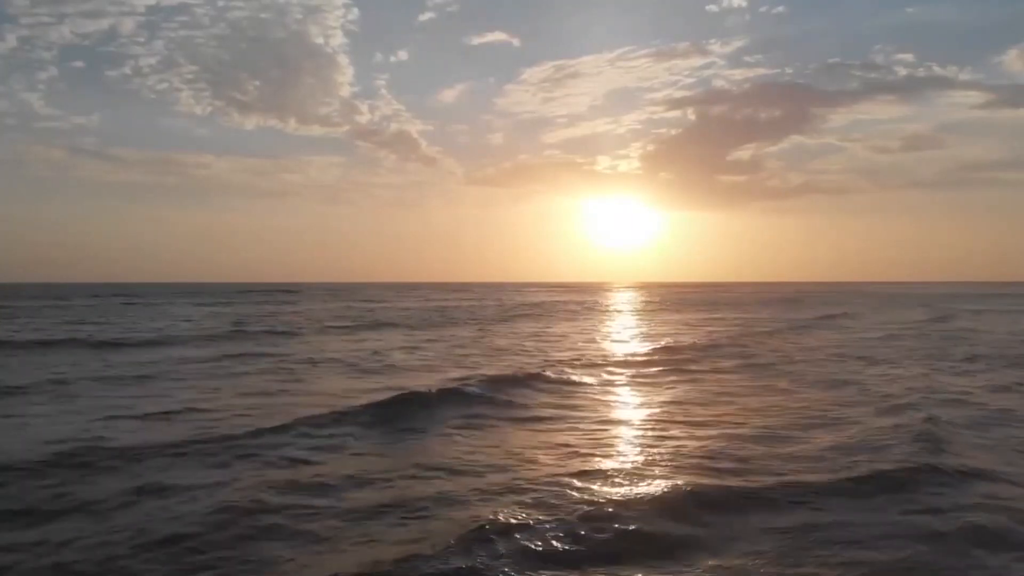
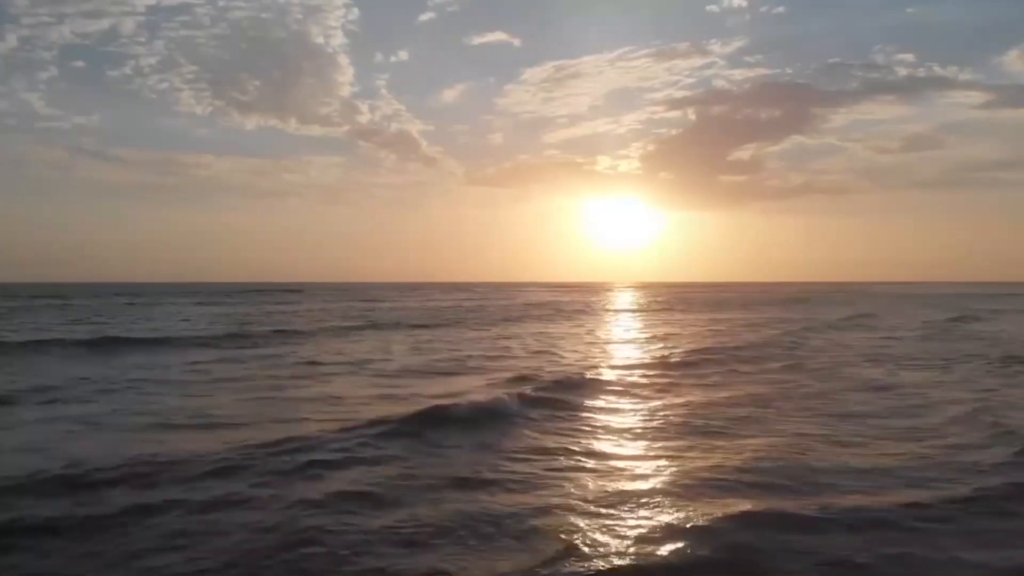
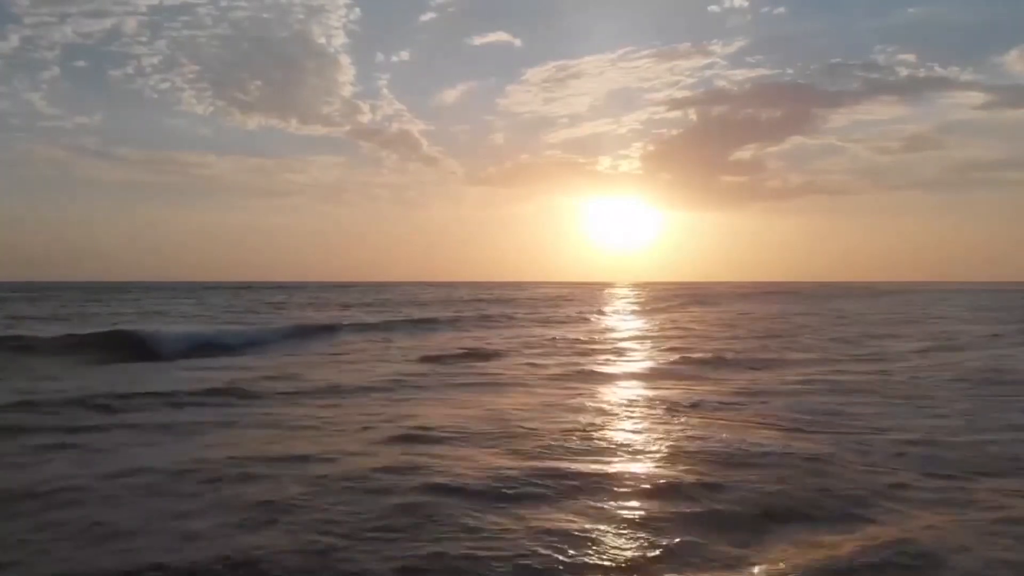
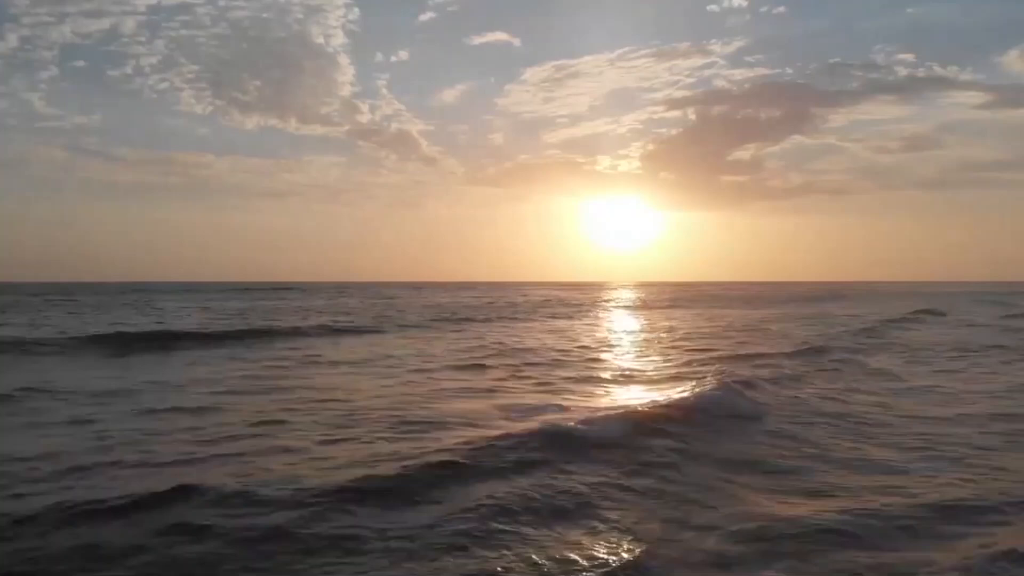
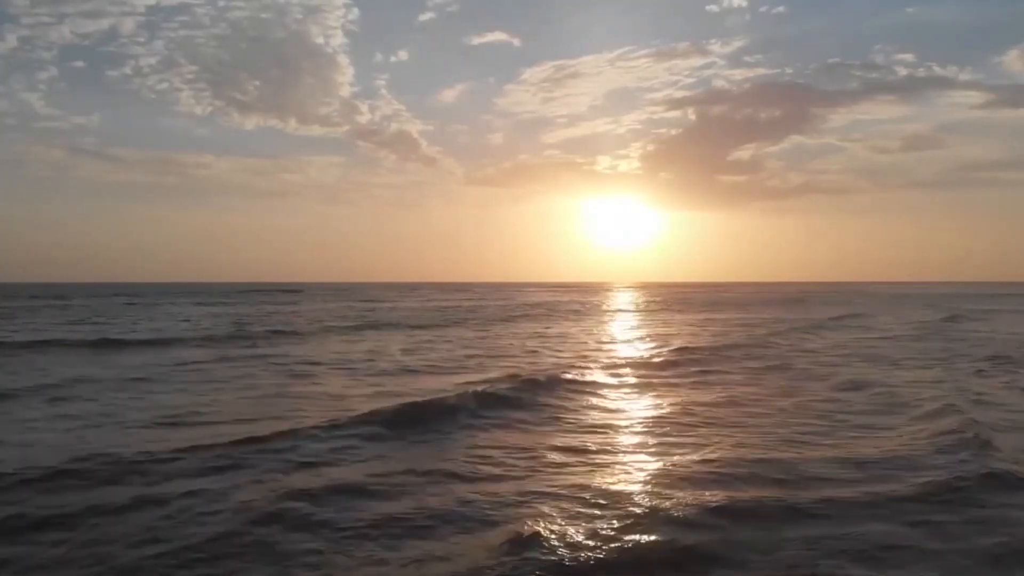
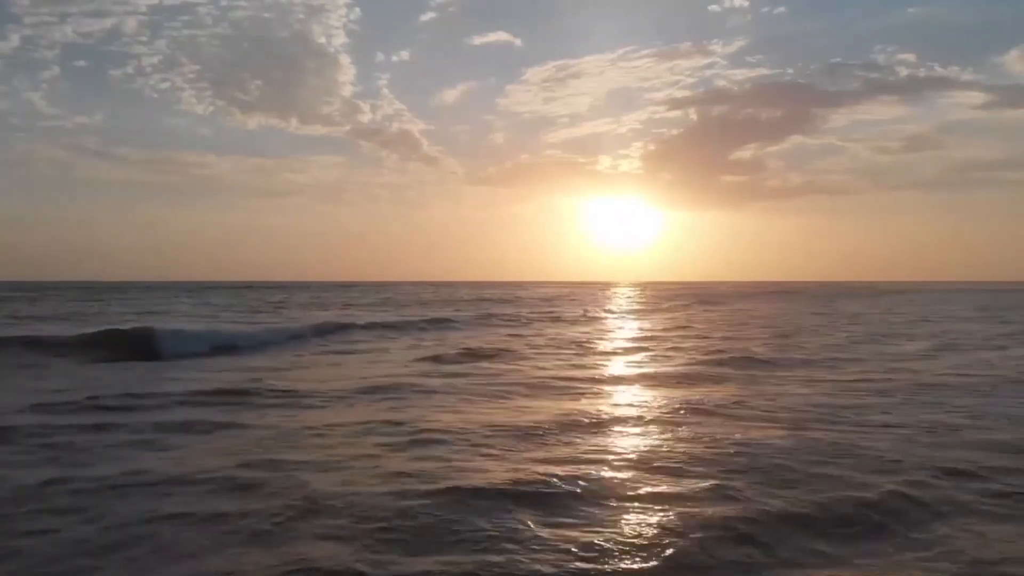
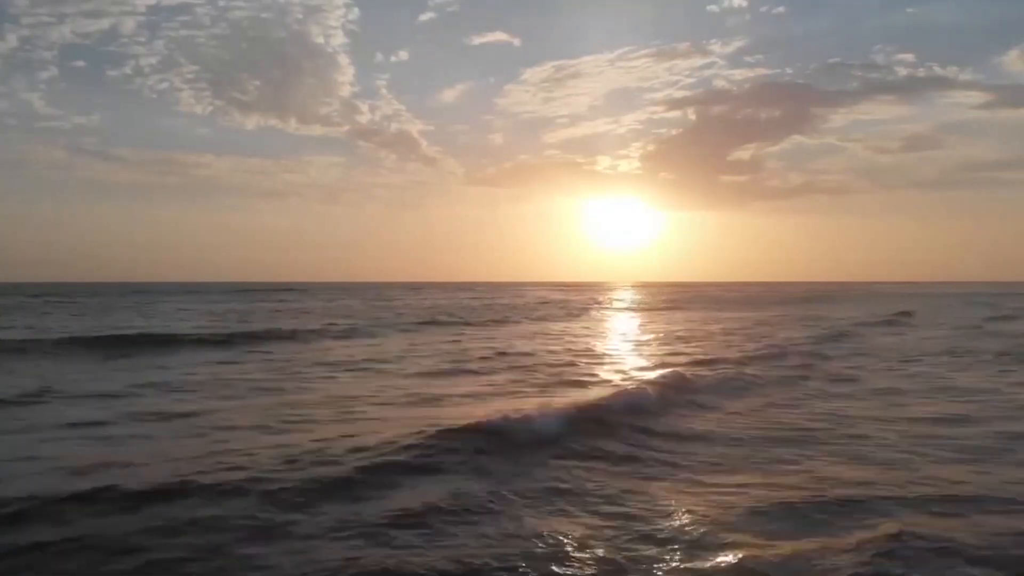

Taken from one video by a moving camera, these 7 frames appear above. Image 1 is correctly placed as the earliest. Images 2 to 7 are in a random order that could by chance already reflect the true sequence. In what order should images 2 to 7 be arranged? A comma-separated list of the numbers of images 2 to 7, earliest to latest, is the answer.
5, 2, 7, 4, 3, 6
